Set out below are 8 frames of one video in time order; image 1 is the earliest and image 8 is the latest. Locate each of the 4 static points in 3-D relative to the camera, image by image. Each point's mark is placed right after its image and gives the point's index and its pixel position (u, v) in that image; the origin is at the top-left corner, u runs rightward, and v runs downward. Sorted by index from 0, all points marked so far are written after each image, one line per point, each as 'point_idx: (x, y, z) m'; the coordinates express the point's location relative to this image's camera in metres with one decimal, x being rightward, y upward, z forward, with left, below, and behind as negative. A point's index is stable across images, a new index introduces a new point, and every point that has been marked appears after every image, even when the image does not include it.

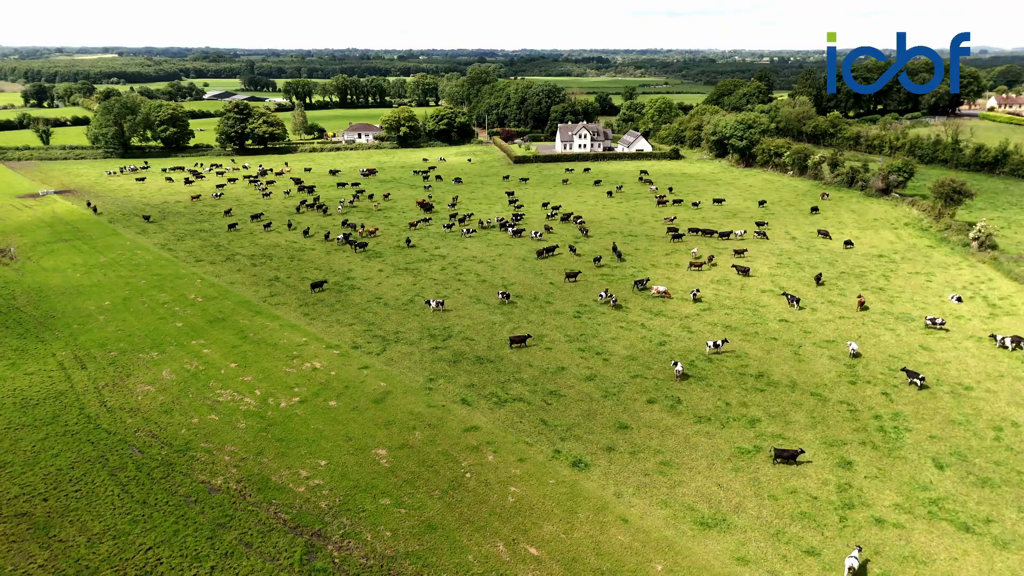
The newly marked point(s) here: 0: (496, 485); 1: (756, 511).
0: (-0.5, -5.3, +19.8) m
1: (+6.1, -5.6, +18.3) m
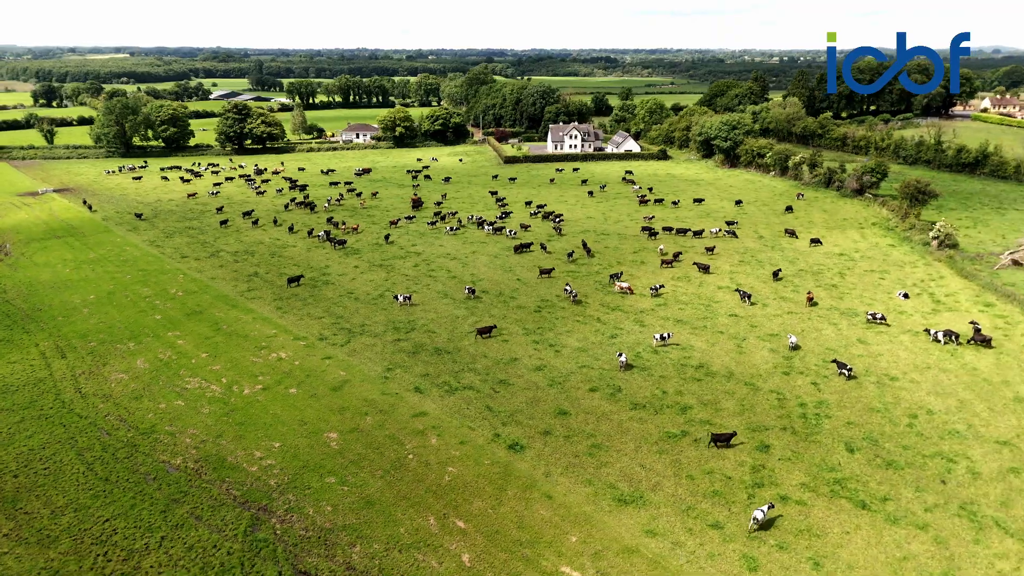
0: (-2.3, -5.1, +21.2) m
1: (+4.3, -5.4, +19.5) m
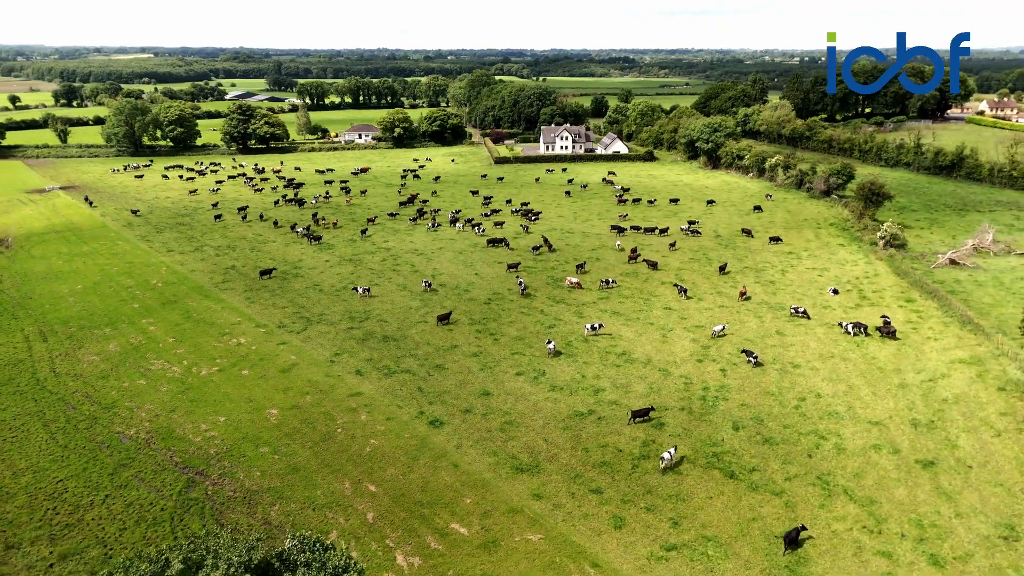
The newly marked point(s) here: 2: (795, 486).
0: (-4.9, -4.8, +23.3) m
1: (+1.6, -5.1, +21.6) m
2: (+7.6, -5.3, +19.6) m
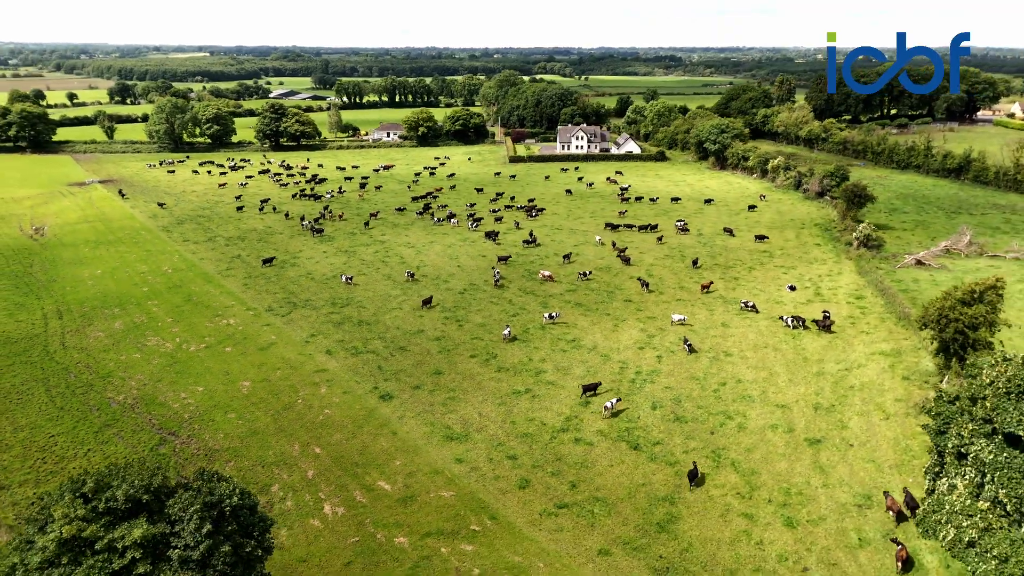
0: (-7.0, -4.2, +26.0) m
1: (-0.6, -4.7, +23.8) m
2: (+5.2, -5.0, +21.5) m
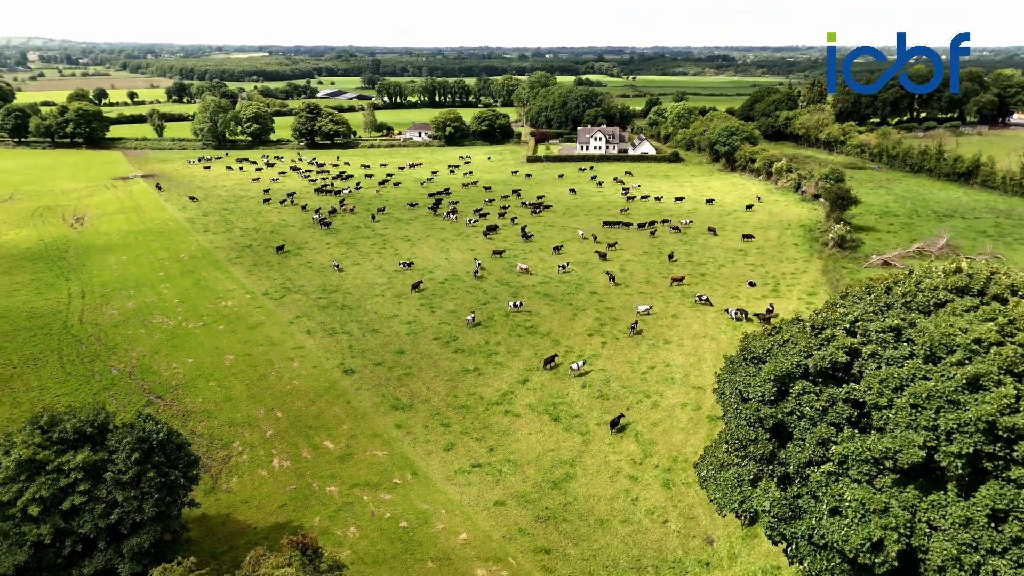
0: (-9.0, -3.6, +29.1) m
1: (-2.8, -4.2, +26.5) m
2: (+2.9, -4.6, +23.9) m
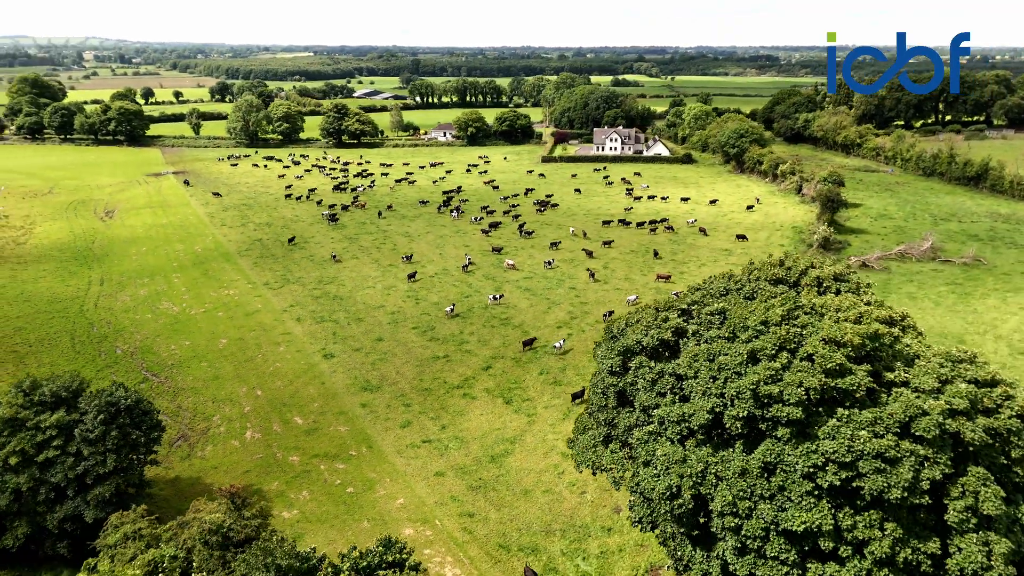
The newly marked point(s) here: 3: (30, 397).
0: (-10.4, -3.1, +31.4) m
1: (-4.3, -3.8, +28.6) m
2: (+1.2, -4.3, +25.6) m
3: (-12.5, -2.8, +19.0) m
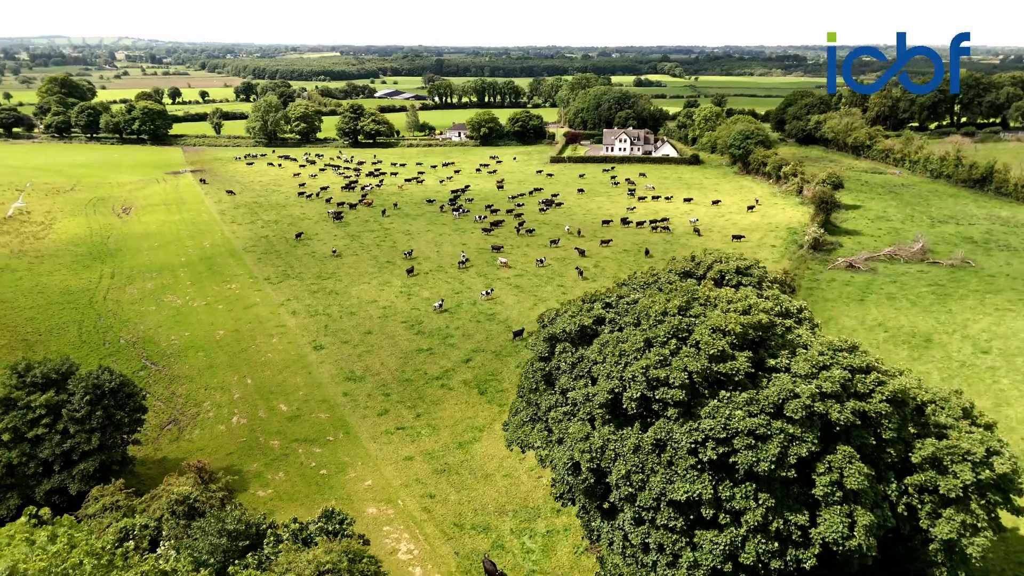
0: (-11.2, -2.9, +32.9) m
1: (-5.2, -3.6, +29.8) m
2: (+0.2, -4.2, +26.7) m
3: (-13.7, -2.5, +20.5) m
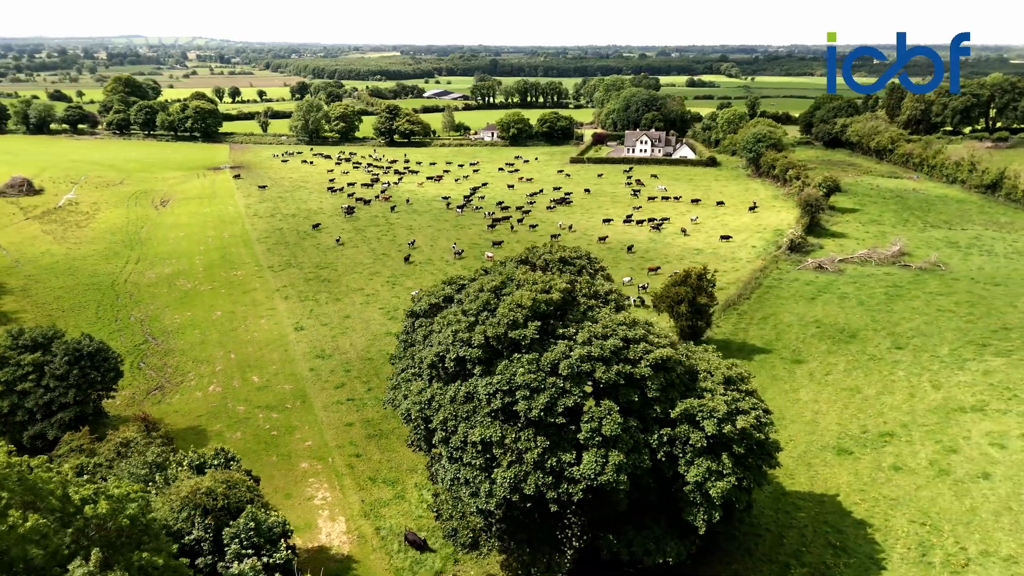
0: (-13.0, -2.1, +36.3) m
1: (-7.3, -3.0, +32.9) m
2: (-2.1, -3.7, +29.4) m
3: (-16.4, -1.8, +24.2) m
